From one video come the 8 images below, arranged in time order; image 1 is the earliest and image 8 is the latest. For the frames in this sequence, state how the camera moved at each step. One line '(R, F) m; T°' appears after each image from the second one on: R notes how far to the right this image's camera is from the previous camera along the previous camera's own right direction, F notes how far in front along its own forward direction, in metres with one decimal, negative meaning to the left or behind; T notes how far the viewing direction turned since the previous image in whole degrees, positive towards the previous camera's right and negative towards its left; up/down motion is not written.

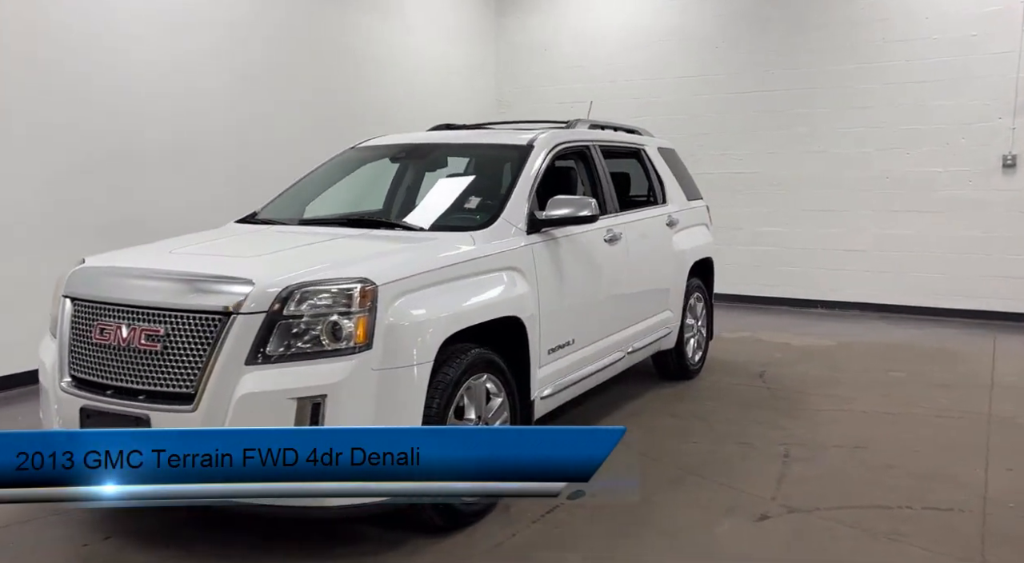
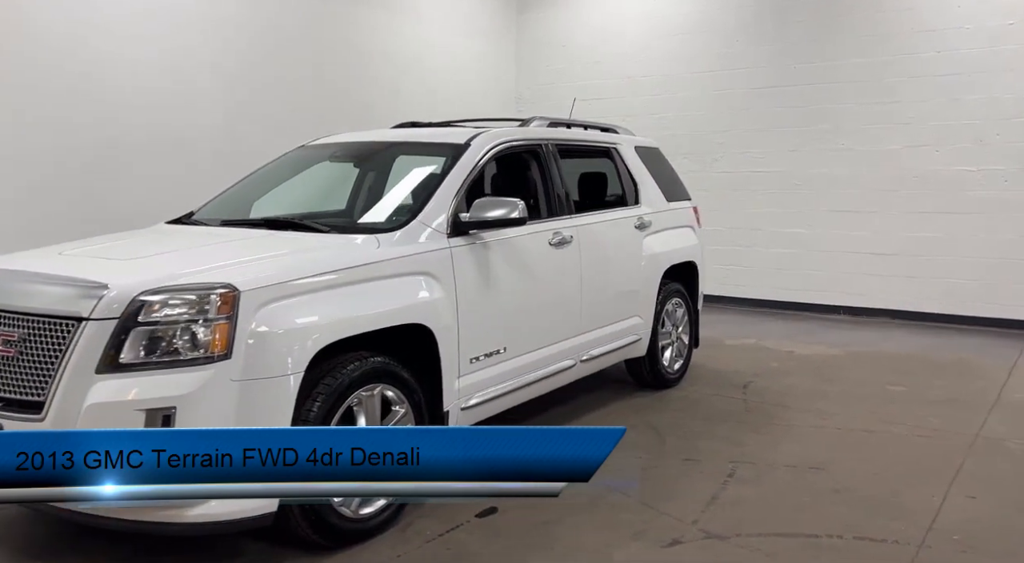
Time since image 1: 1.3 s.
(+0.6, +0.2) m; -4°
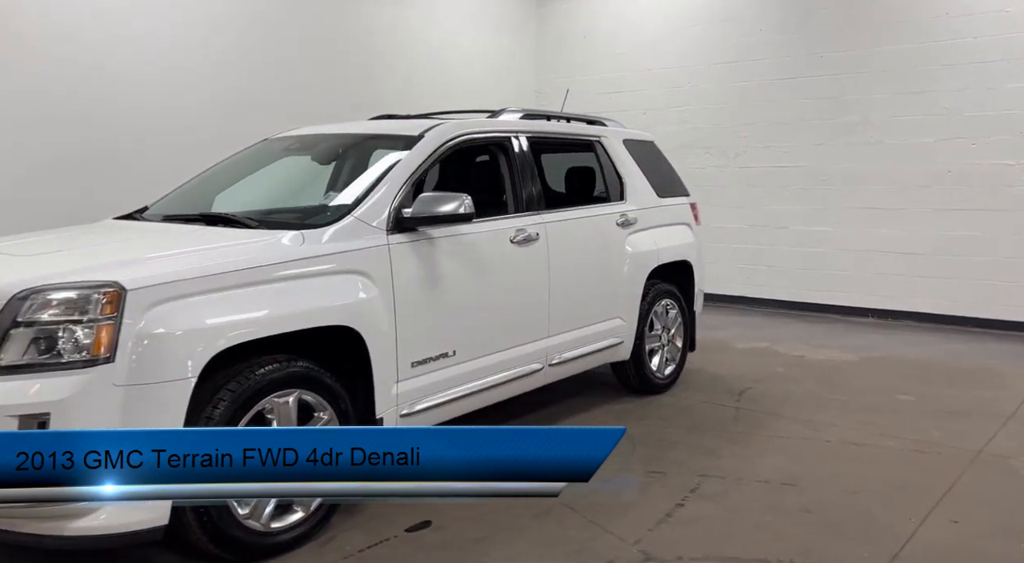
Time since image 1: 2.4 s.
(+0.5, +0.2) m; -4°
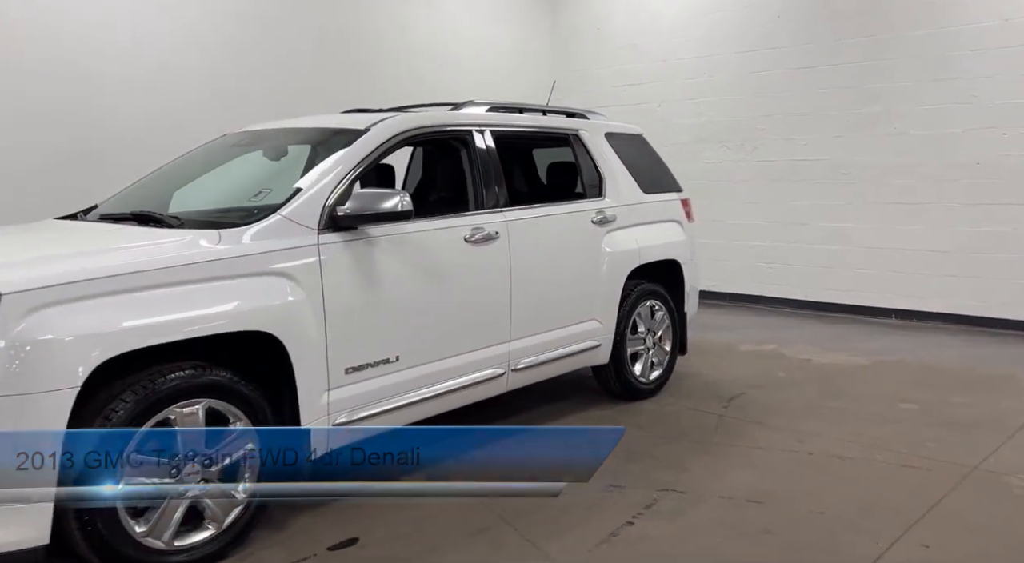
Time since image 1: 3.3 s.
(+0.4, +0.2) m; -3°
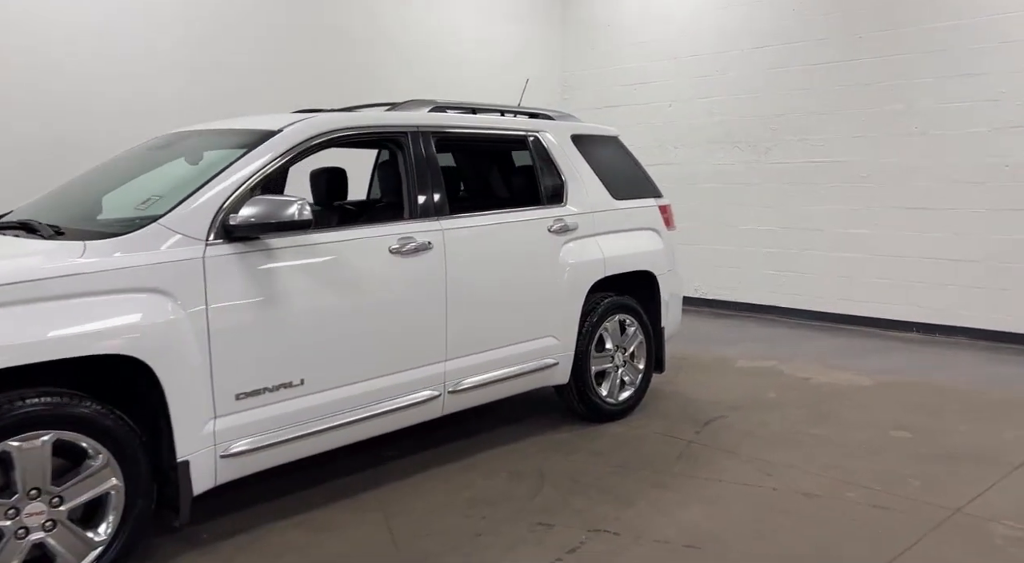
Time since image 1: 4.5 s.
(+0.5, +0.3) m; -3°
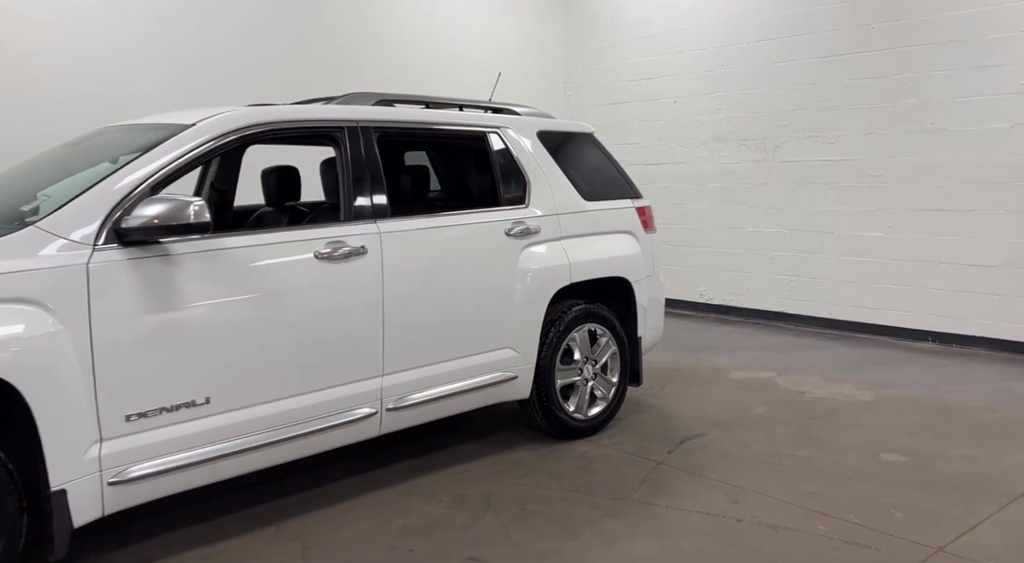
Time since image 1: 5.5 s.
(+0.4, +0.3) m; -2°
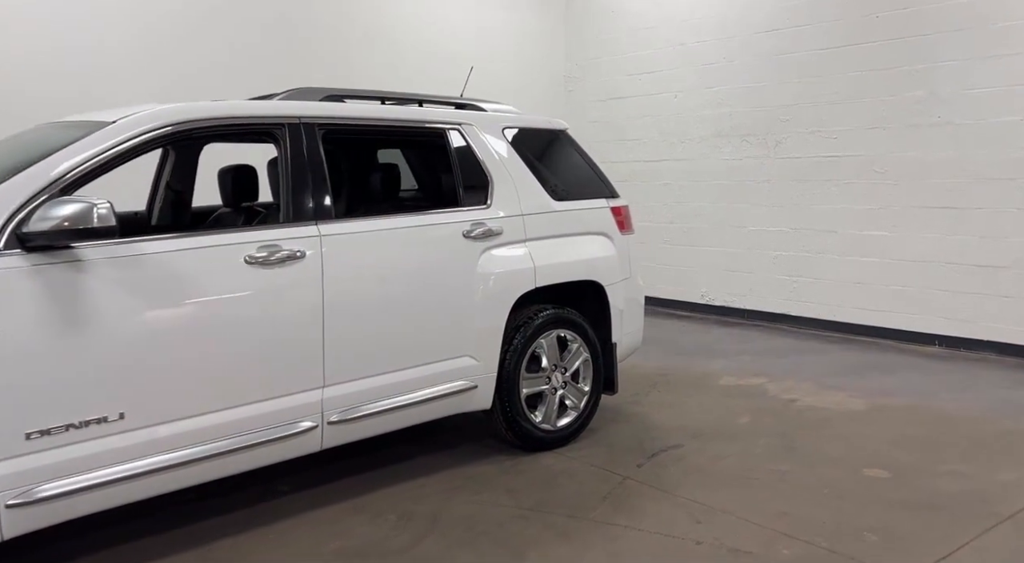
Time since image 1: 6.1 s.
(+0.3, +0.2) m; -1°
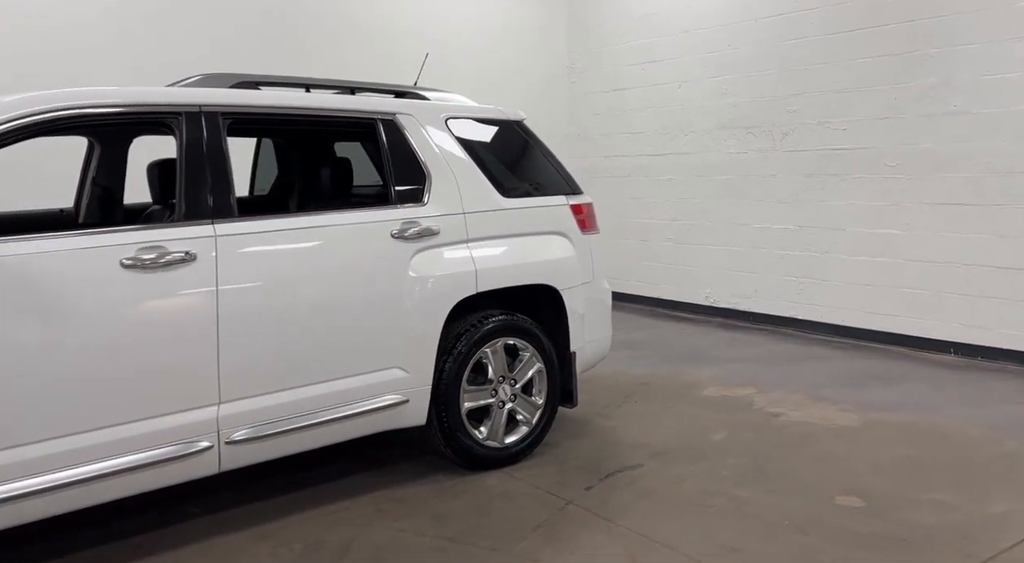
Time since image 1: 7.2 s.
(+0.4, +0.4) m; -2°
